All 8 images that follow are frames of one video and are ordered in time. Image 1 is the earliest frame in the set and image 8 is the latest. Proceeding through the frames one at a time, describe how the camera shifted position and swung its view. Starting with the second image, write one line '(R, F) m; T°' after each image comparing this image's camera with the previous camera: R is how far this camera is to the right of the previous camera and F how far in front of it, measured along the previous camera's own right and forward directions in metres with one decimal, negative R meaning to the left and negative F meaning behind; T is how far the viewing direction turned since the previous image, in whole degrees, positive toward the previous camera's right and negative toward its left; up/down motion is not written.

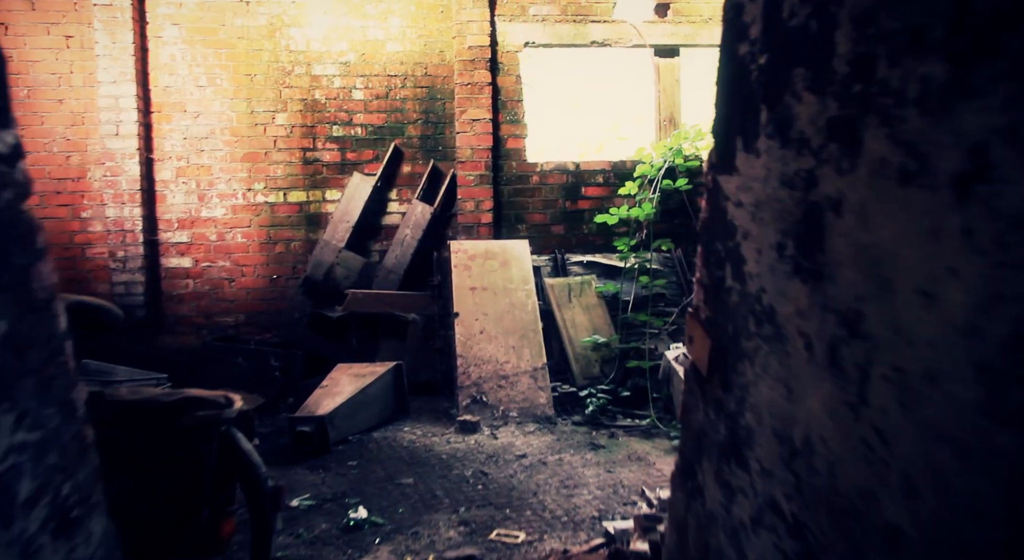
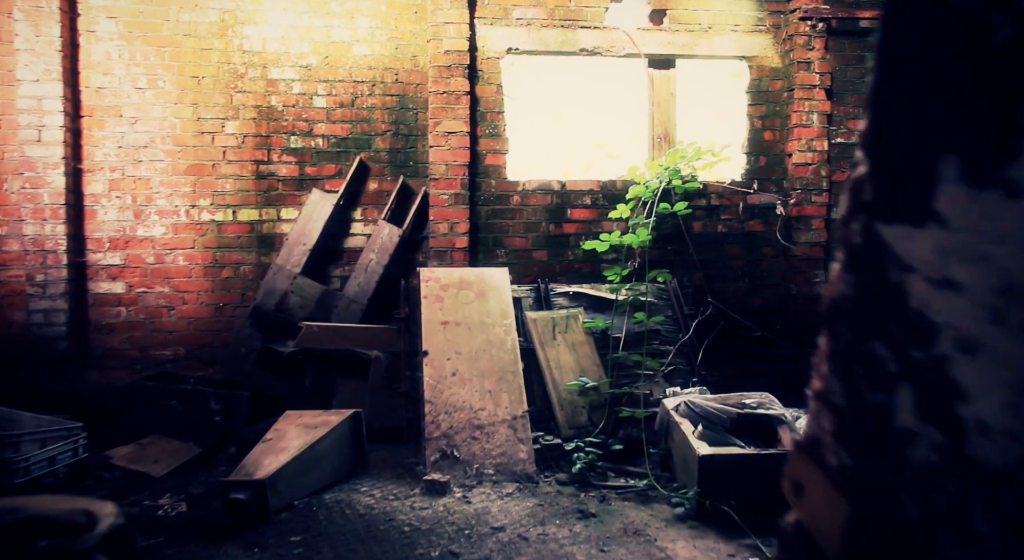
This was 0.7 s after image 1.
(0.0, +0.5) m; +2°
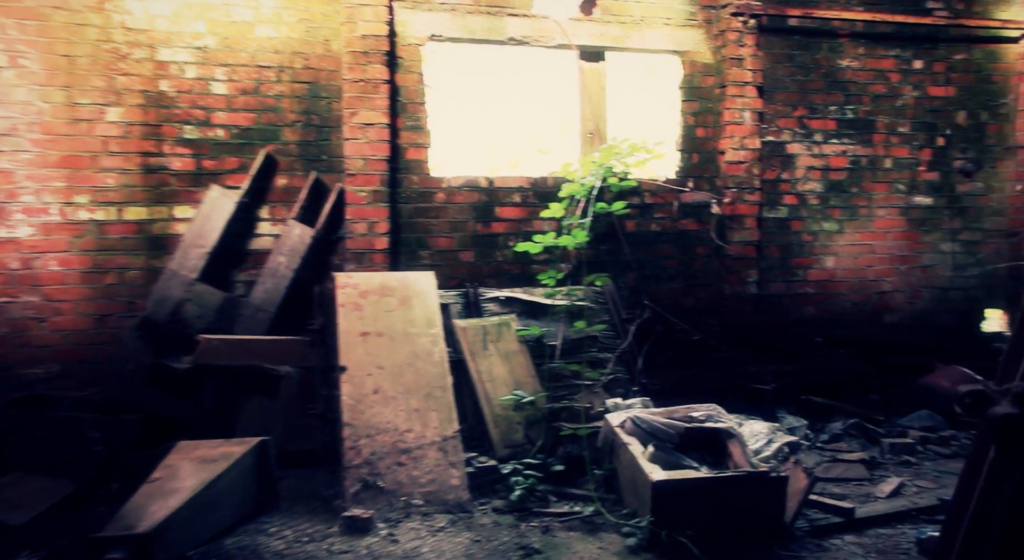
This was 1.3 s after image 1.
(0.0, +0.3) m; +7°
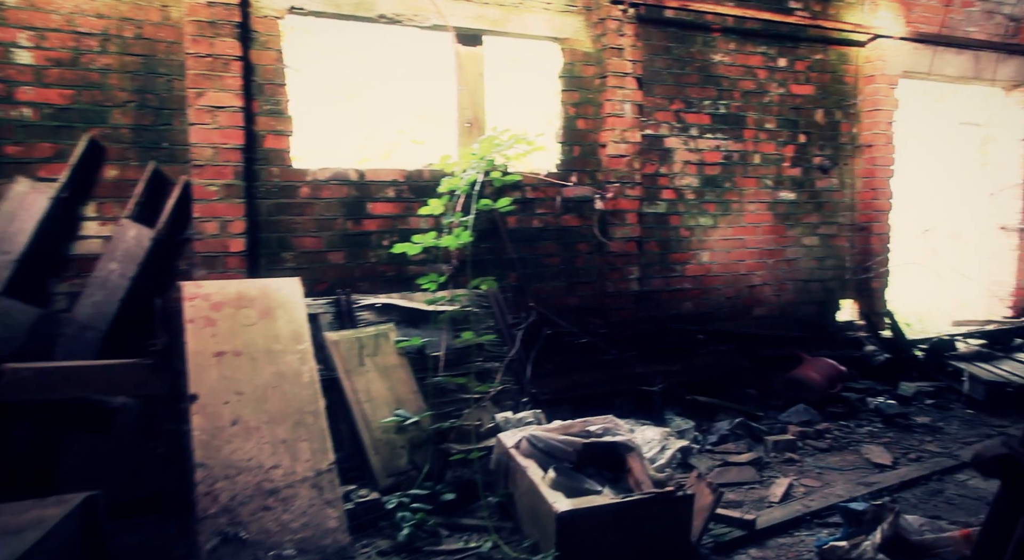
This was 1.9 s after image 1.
(0.0, +0.3) m; +11°
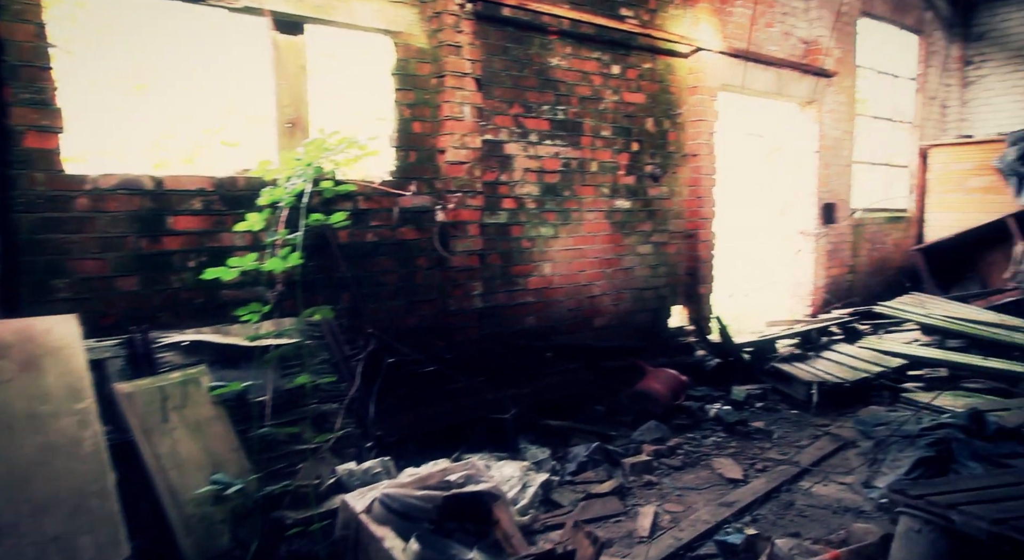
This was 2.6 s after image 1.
(-0.1, +0.3) m; +15°
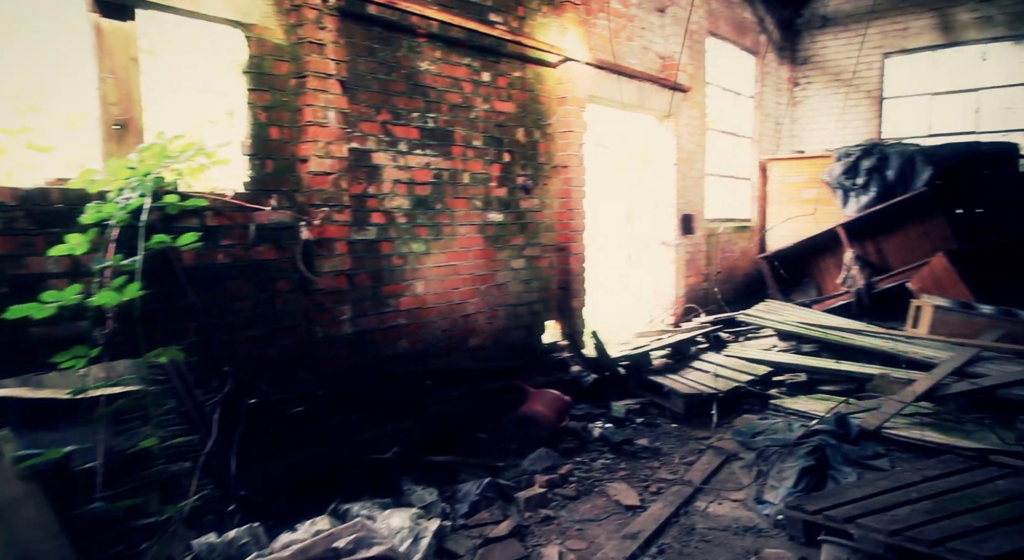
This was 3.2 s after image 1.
(-0.1, +0.3) m; +13°
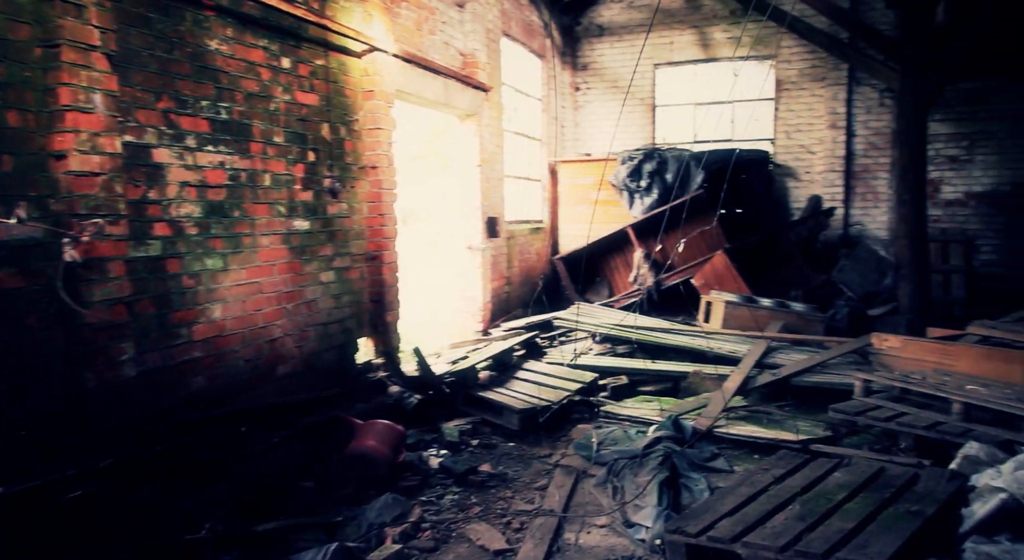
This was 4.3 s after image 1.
(-0.3, +0.4) m; +19°
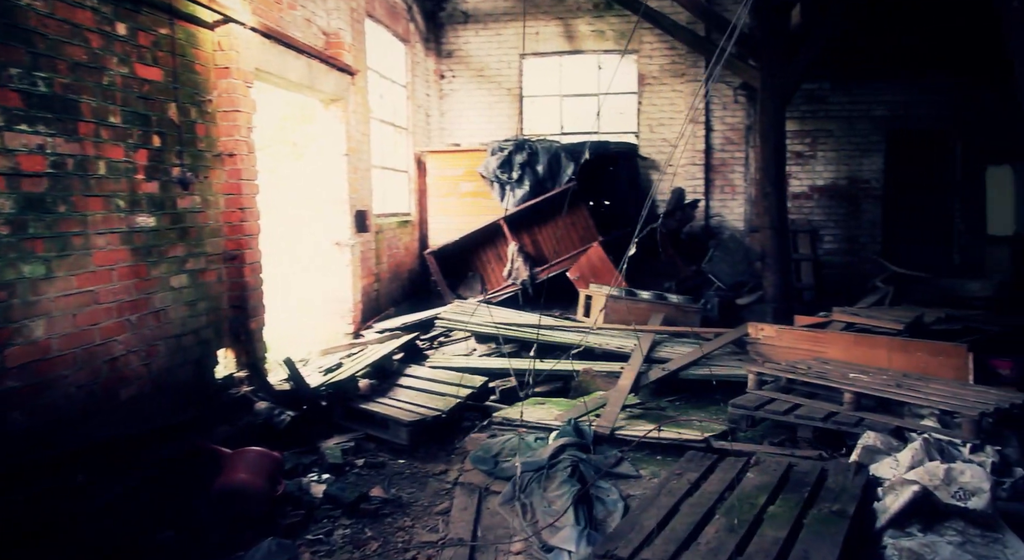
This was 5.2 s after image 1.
(-0.2, +0.3) m; +12°
